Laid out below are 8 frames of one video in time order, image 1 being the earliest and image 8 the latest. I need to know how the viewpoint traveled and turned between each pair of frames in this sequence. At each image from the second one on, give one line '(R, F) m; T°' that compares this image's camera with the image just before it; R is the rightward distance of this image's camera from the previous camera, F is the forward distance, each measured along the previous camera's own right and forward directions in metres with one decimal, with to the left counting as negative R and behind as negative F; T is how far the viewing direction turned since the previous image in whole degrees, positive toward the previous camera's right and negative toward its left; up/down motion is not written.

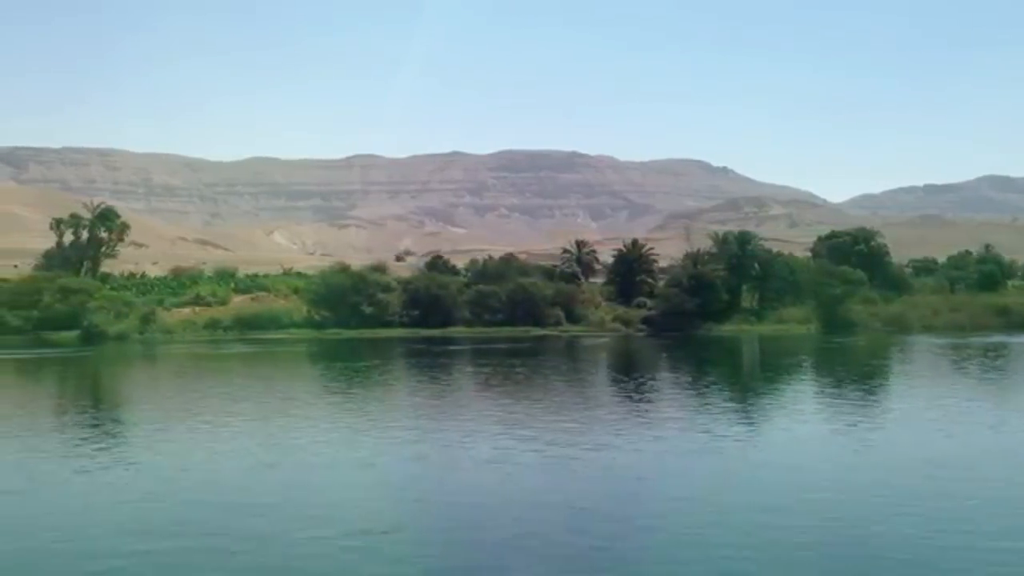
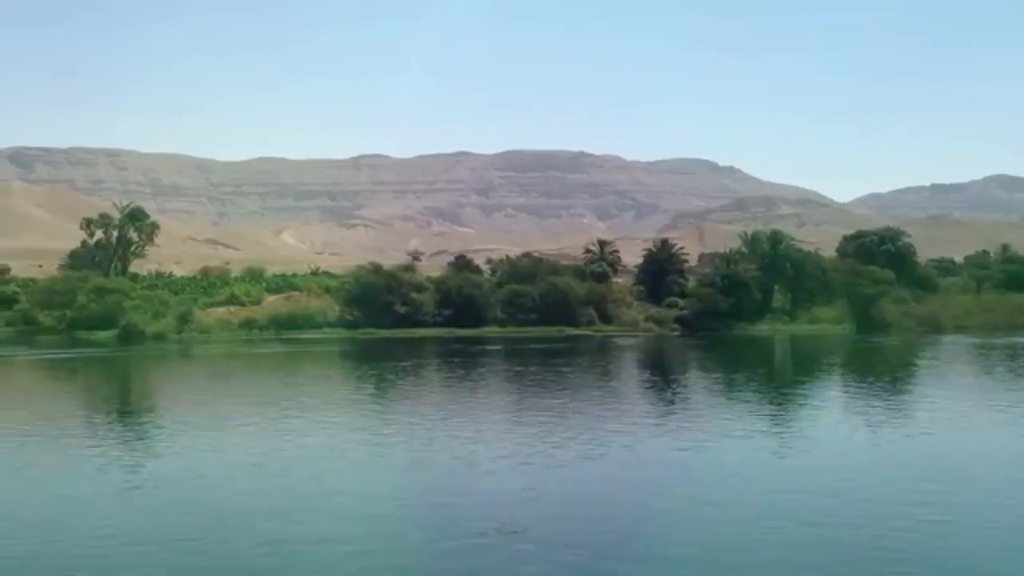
(-1.3, 0.0) m; 0°
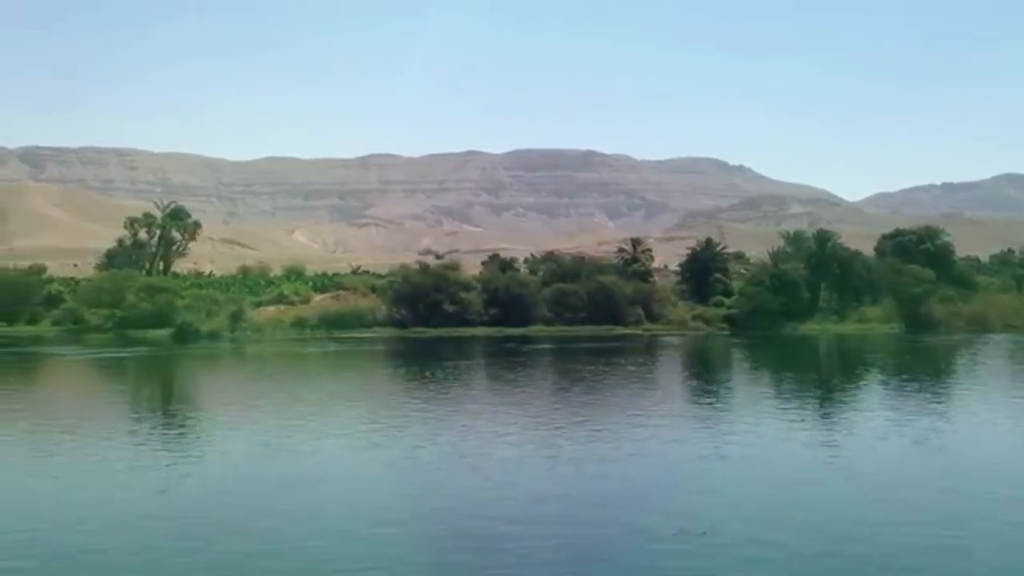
(-1.8, 0.0) m; -1°
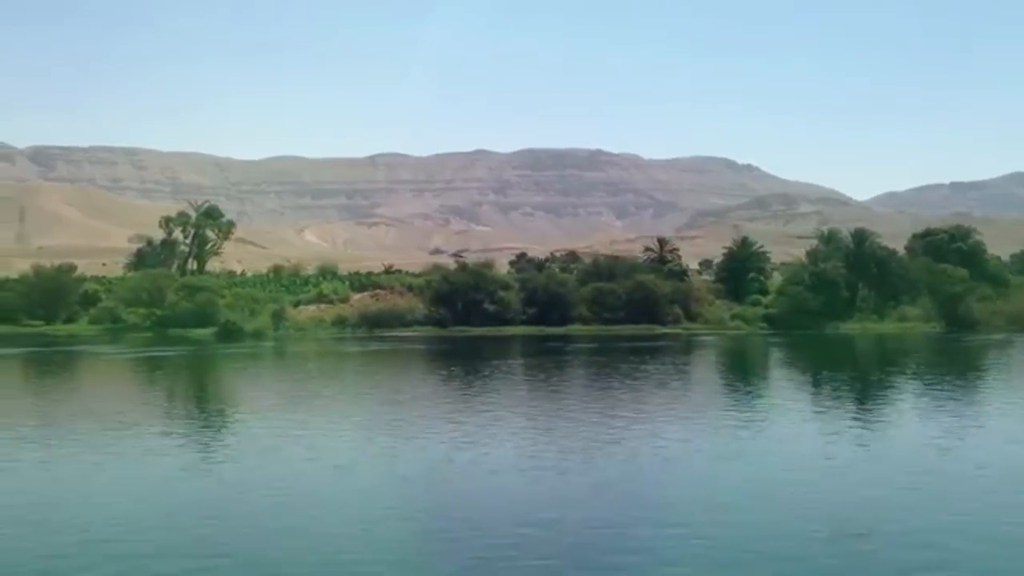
(-1.4, 0.0) m; 0°
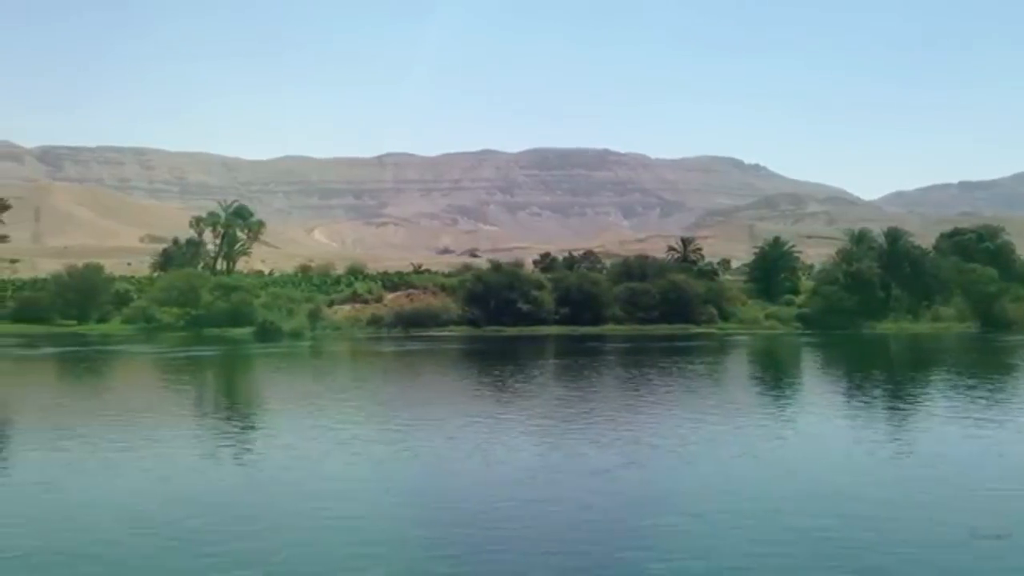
(-1.2, 0.0) m; 0°
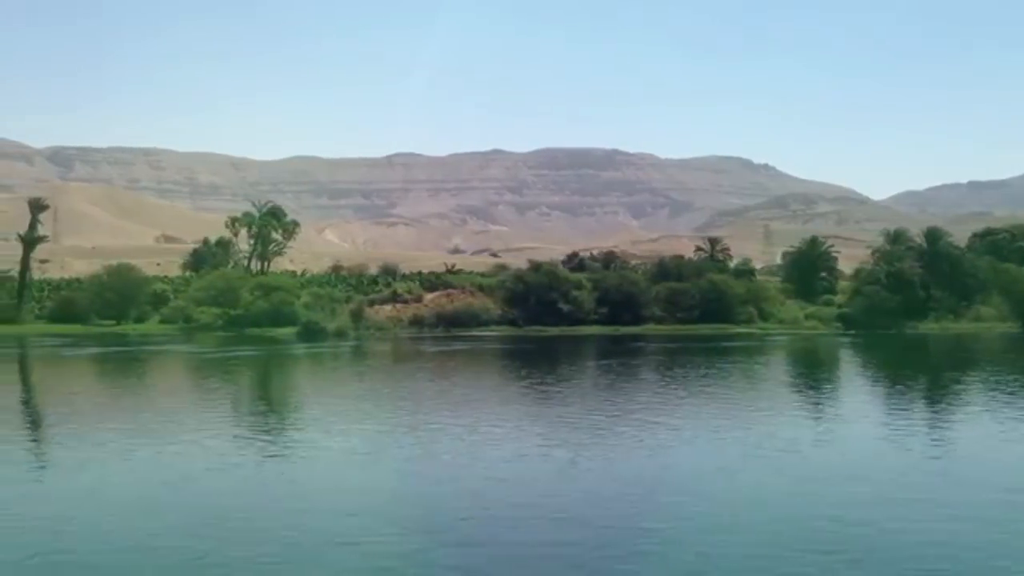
(-1.4, +0.1) m; -1°
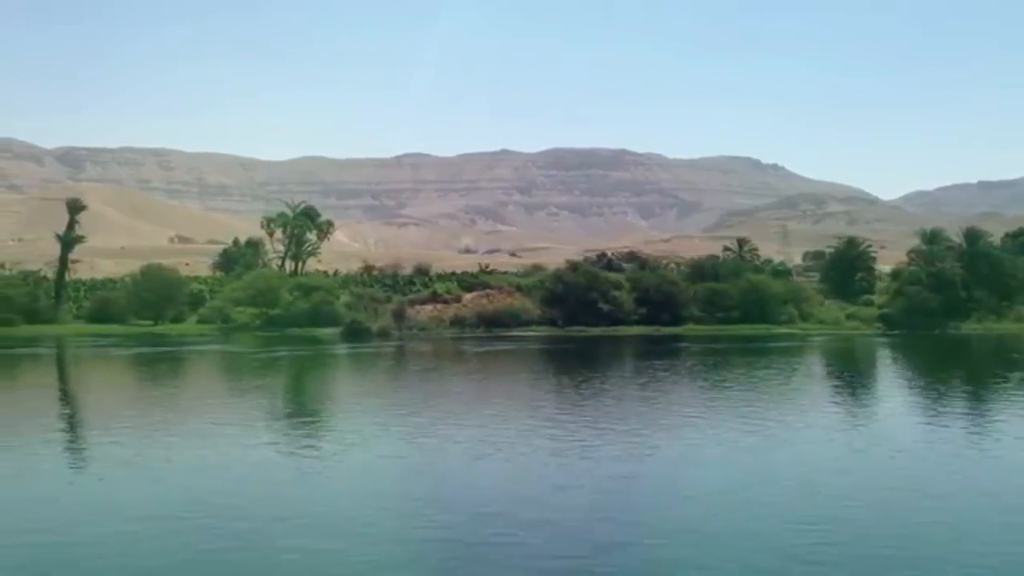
(-1.4, +0.1) m; -1°
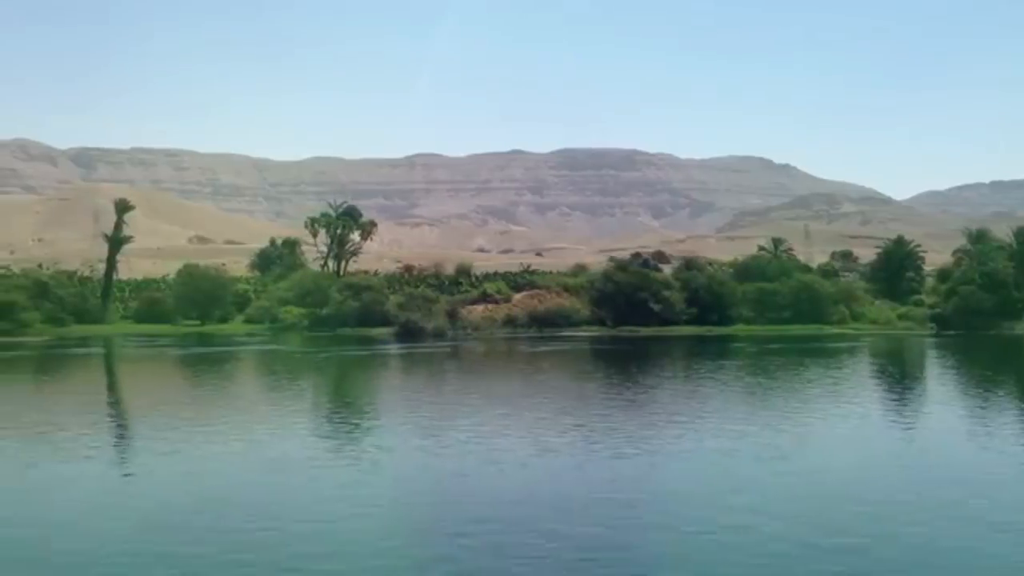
(-1.7, +0.1) m; -1°
